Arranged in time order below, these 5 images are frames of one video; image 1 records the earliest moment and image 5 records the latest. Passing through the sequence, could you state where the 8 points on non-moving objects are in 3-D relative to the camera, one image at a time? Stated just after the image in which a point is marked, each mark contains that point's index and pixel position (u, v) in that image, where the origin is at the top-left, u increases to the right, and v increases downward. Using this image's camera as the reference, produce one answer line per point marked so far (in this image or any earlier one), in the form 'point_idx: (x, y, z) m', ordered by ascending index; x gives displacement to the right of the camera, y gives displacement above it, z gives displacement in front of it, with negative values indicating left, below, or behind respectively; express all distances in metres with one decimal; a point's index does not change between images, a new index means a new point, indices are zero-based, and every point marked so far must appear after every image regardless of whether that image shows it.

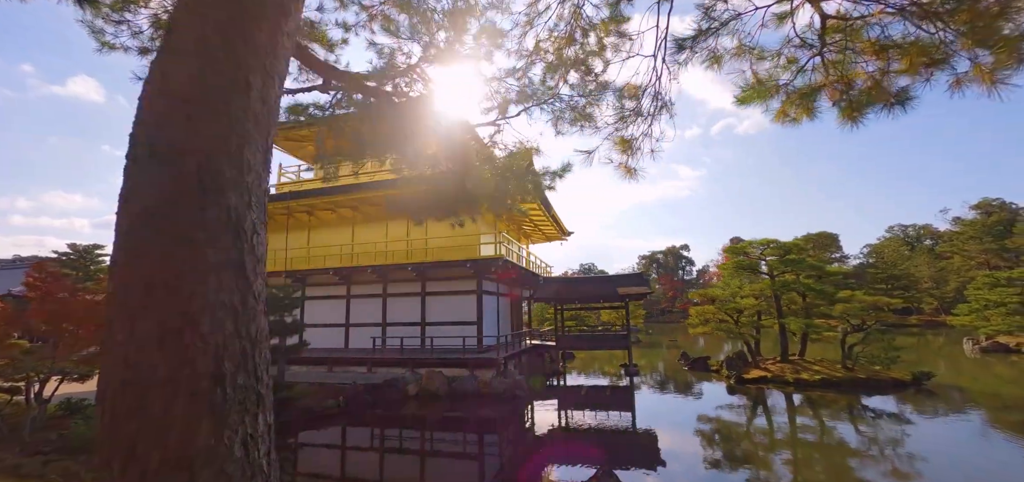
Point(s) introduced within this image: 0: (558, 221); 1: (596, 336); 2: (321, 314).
0: (+1.5, +0.7, +15.4) m
1: (+2.6, -3.0, +14.2) m
2: (-5.2, -2.0, +12.4) m
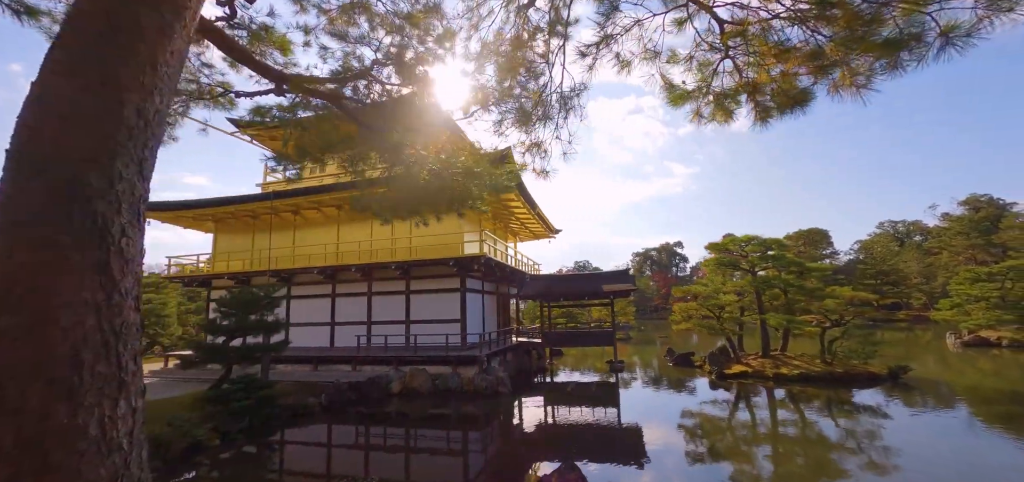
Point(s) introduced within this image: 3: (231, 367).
0: (+1.1, +0.8, +15.5) m
1: (+2.2, -2.9, +14.4) m
2: (-5.6, -2.0, +12.4) m
3: (-5.4, -2.4, +8.6) m
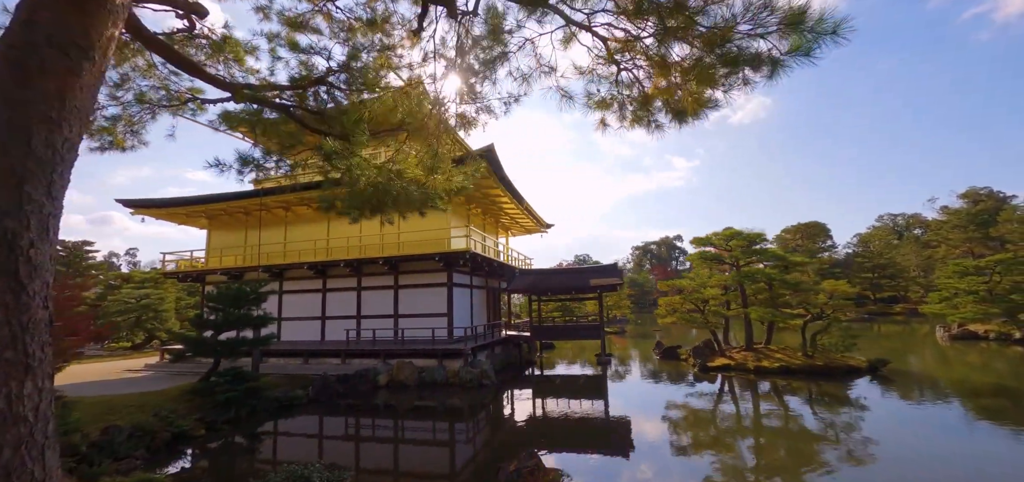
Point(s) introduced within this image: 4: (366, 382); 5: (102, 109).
0: (+0.8, +0.9, +15.7) m
1: (+1.9, -2.8, +14.6) m
2: (-6.0, -1.9, +12.7) m
3: (-5.7, -2.3, +8.9) m
4: (-3.3, -3.2, +10.3) m
5: (-3.2, +1.0, +3.5) m
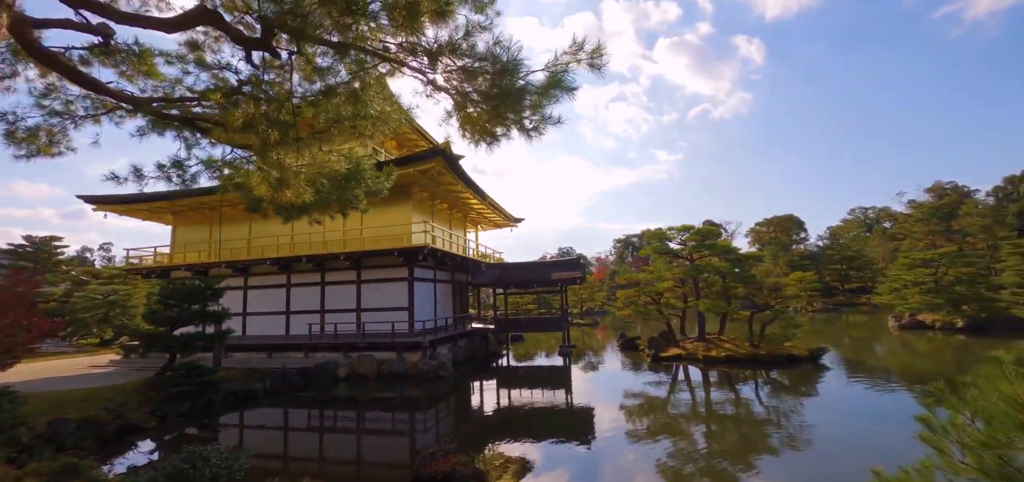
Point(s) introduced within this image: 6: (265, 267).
0: (-0.4, +1.1, +16.0) m
1: (+0.7, -2.6, +15.0) m
2: (-7.1, -1.8, +12.8) m
3: (-6.7, -2.3, +9.1) m
4: (-4.3, -3.1, +10.6) m
5: (-4.0, +1.0, +3.8) m
6: (-7.0, -0.7, +12.8) m
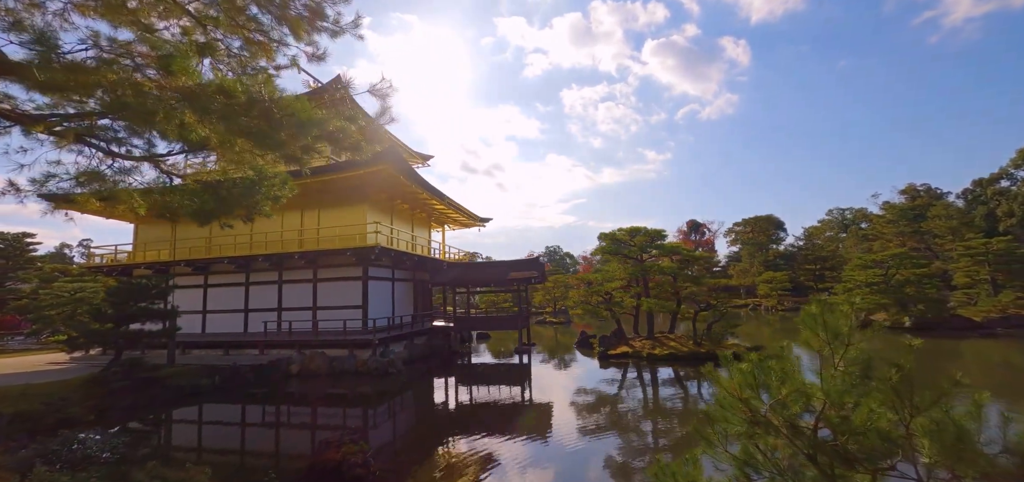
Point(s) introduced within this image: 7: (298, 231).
0: (-1.8, +1.1, +16.3) m
1: (-0.6, -2.6, +15.4) m
2: (-8.4, -1.7, +13.1) m
3: (-7.9, -2.3, +9.3) m
4: (-5.6, -3.1, +10.9) m
5: (-5.2, +1.0, +4.0) m
6: (-8.3, -0.7, +13.1) m
7: (-5.9, +0.3, +12.6) m
